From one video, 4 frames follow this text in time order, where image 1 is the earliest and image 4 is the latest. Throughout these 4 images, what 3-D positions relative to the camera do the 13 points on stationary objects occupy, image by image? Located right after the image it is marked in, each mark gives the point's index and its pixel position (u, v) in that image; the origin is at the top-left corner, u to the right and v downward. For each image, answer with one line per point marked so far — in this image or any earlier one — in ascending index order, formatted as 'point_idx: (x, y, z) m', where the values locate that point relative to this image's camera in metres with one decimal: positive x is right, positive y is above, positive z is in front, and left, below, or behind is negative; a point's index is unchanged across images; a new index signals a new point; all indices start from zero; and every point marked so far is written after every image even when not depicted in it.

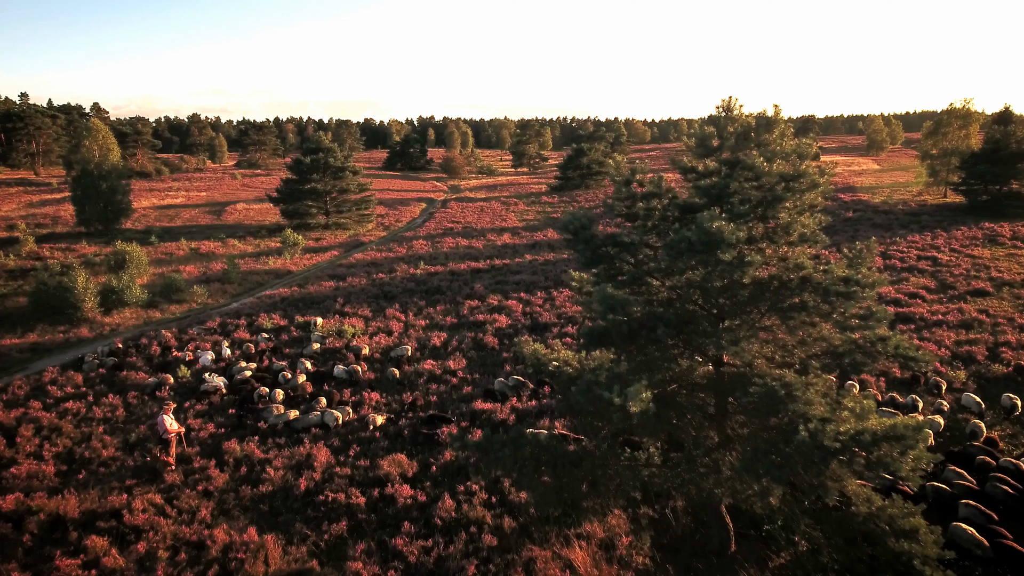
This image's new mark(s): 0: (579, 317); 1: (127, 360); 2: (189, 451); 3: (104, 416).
0: (+1.7, -0.7, +18.3) m
1: (-7.9, -1.5, +15.3) m
2: (-4.7, -2.4, +10.8) m
3: (-6.8, -2.1, +12.4) m
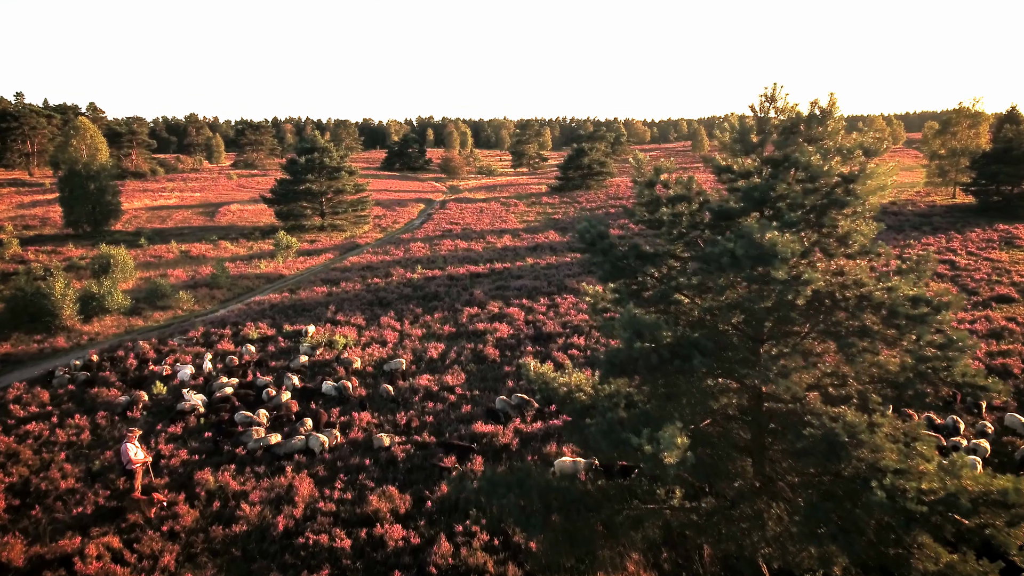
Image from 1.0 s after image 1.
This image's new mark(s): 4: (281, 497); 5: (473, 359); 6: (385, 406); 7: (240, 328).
0: (+1.7, -0.9, +17.2) m
1: (-7.8, -1.6, +14.2) m
2: (-4.6, -2.5, +9.7) m
3: (-6.7, -2.3, +11.3) m
4: (-2.9, -2.6, +9.5) m
5: (-0.8, -1.5, +15.4) m
6: (-2.2, -2.0, +12.7) m
7: (-6.5, -1.0, +17.7) m
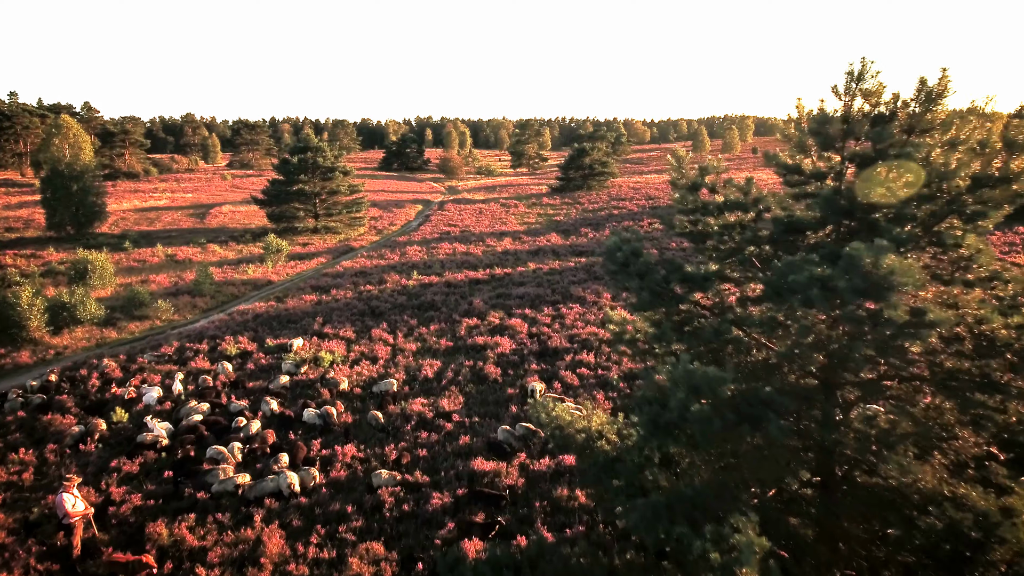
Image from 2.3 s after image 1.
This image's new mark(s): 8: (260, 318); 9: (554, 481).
0: (+1.8, -1.1, +15.8) m
1: (-7.8, -1.9, +12.8) m
2: (-4.5, -2.8, +8.2) m
3: (-6.6, -2.5, +9.9) m
4: (-2.8, -2.9, +8.0) m
5: (-0.8, -1.7, +14.0) m
6: (-2.1, -2.2, +11.2) m
7: (-6.4, -1.2, +16.3) m
8: (-6.4, -0.8, +19.1) m
9: (+0.5, -2.5, +9.5) m
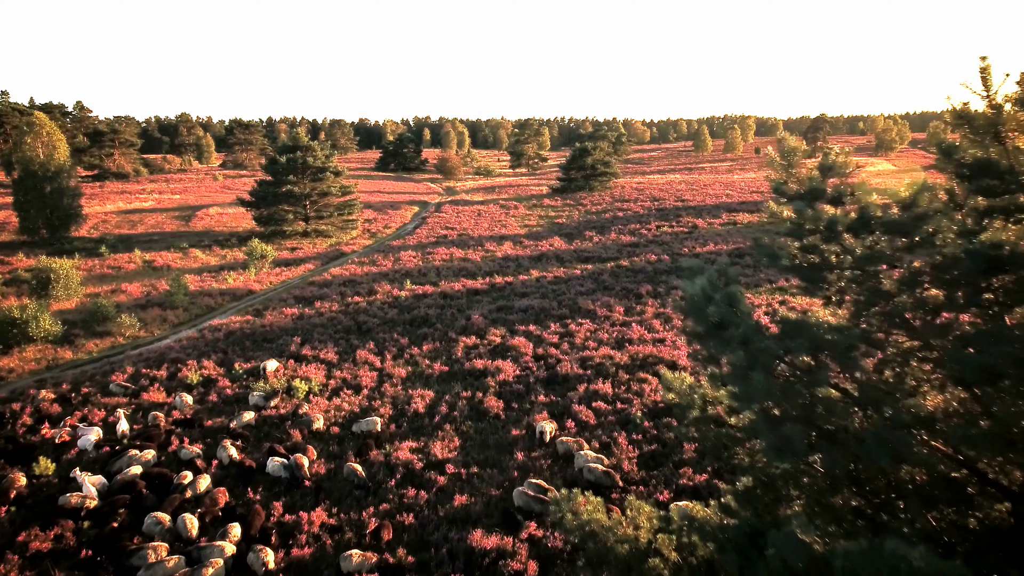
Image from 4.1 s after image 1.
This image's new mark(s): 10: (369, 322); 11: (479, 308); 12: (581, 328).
0: (+1.8, -1.4, +13.8) m
1: (-7.7, -2.2, +10.7) m
2: (-4.5, -3.1, +6.2) m
3: (-6.6, -2.9, +7.8) m
4: (-2.8, -3.2, +6.0) m
5: (-0.7, -2.0, +12.0) m
6: (-2.0, -2.6, +9.2) m
7: (-6.3, -1.5, +14.3) m
8: (-6.4, -1.1, +17.0) m
9: (+0.6, -2.8, +7.5) m
10: (-3.4, -0.8, +18.0) m
11: (-0.8, -0.5, +19.4) m
12: (+1.6, -0.9, +16.9) m
